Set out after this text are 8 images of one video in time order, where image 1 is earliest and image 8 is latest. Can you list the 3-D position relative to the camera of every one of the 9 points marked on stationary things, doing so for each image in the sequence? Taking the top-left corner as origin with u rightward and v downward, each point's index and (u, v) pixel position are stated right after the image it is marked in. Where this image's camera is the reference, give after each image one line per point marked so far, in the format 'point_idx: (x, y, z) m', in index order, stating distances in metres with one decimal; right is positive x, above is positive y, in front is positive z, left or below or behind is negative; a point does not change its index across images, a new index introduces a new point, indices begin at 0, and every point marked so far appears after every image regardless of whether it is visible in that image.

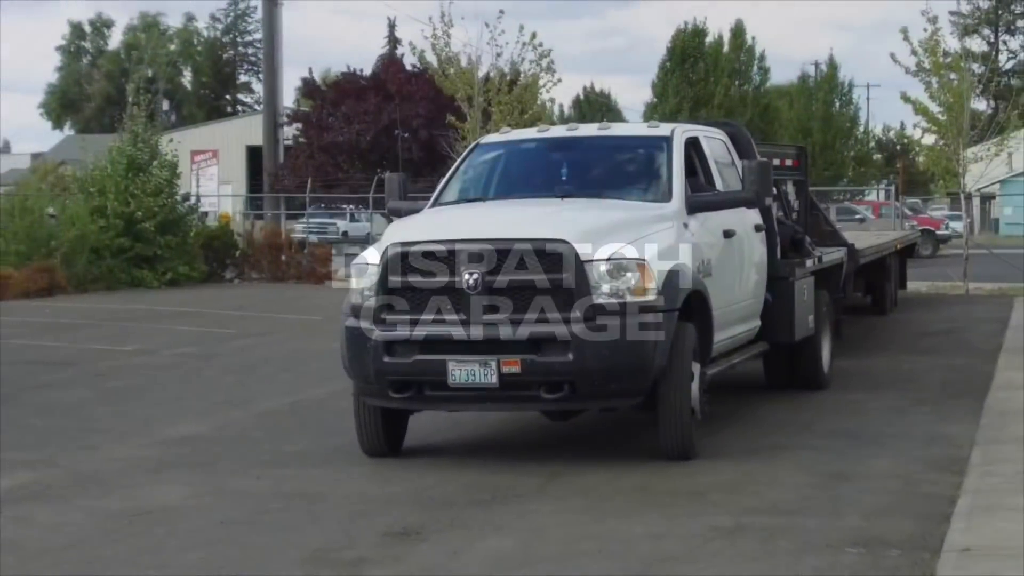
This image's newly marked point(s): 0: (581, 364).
0: (+0.9, -0.9, +6.1) m
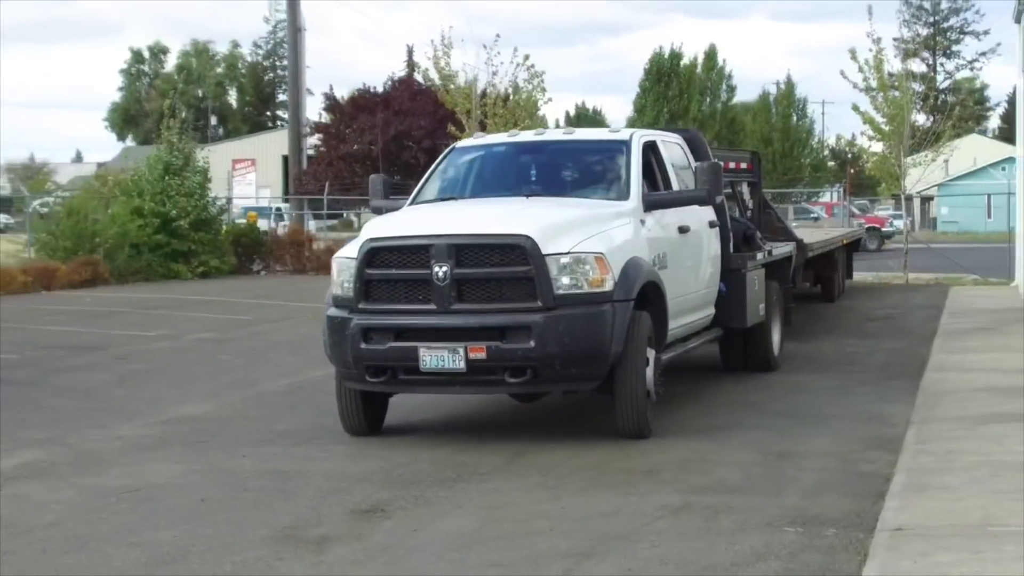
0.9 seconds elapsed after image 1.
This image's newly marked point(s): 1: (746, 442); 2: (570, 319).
0: (+0.4, -0.8, +6.6) m
1: (+3.3, -2.2, +7.0) m
2: (+0.8, -0.4, +6.6) m
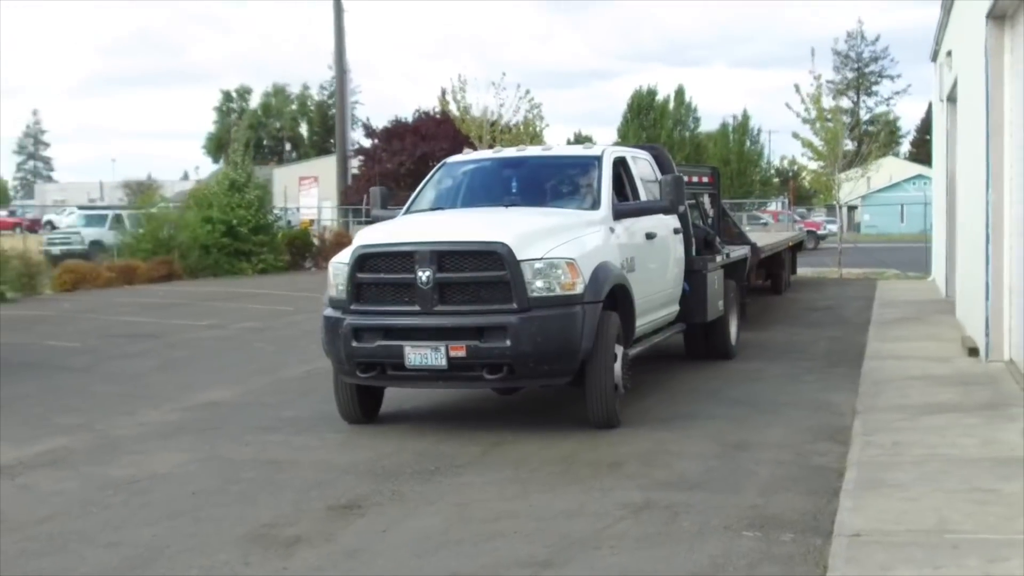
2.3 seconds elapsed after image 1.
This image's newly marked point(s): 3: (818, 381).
0: (0.0, -0.9, +7.1) m
1: (+2.9, -2.3, +7.5) m
2: (+0.4, -0.5, +7.1) m
3: (+6.9, -2.1, +11.3) m
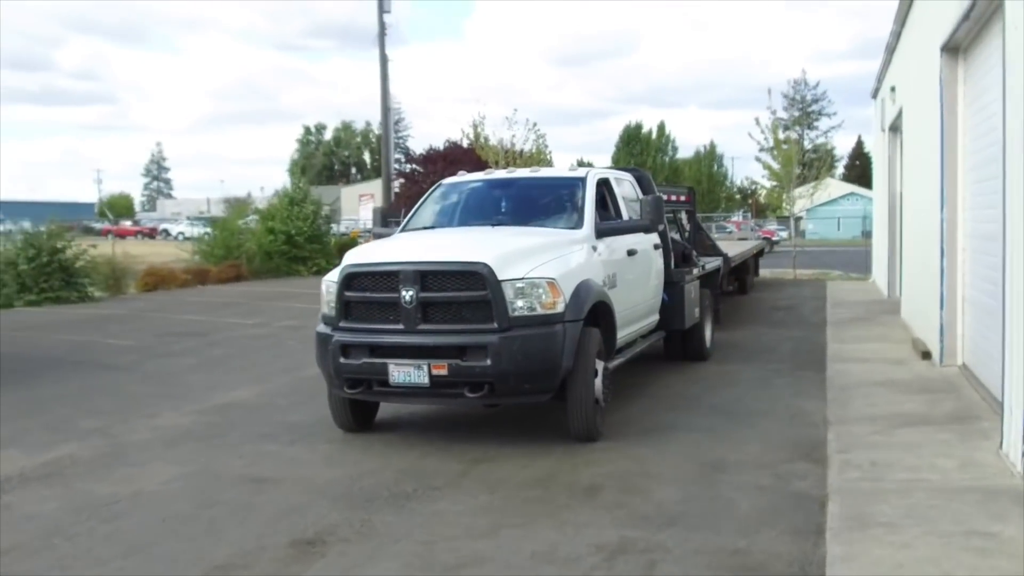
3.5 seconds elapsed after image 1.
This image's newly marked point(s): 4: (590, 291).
0: (-0.2, -1.2, +7.2) m
1: (+2.6, -2.5, +7.7) m
2: (+0.2, -0.8, +7.2) m
3: (+6.5, -2.4, +11.7) m
4: (+1.2, -0.1, +8.0) m
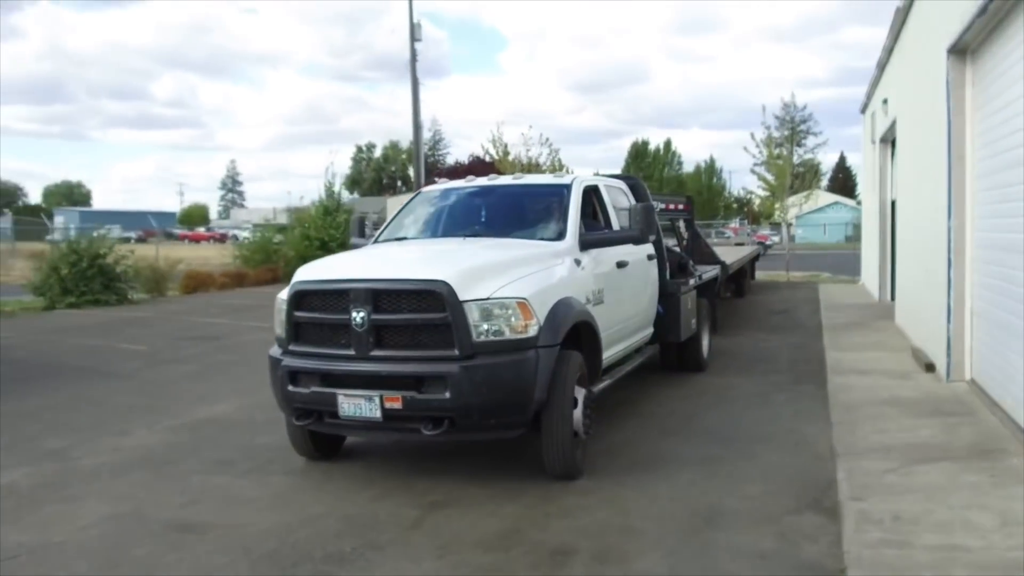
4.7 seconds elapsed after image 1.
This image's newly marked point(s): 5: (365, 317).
0: (-0.7, -1.4, +6.3) m
1: (+2.2, -2.8, +6.8) m
2: (-0.3, -1.0, +6.3) m
3: (+6.1, -2.7, +10.8) m
4: (+0.8, -0.3, +7.1) m
5: (-1.9, -0.4, +6.6) m
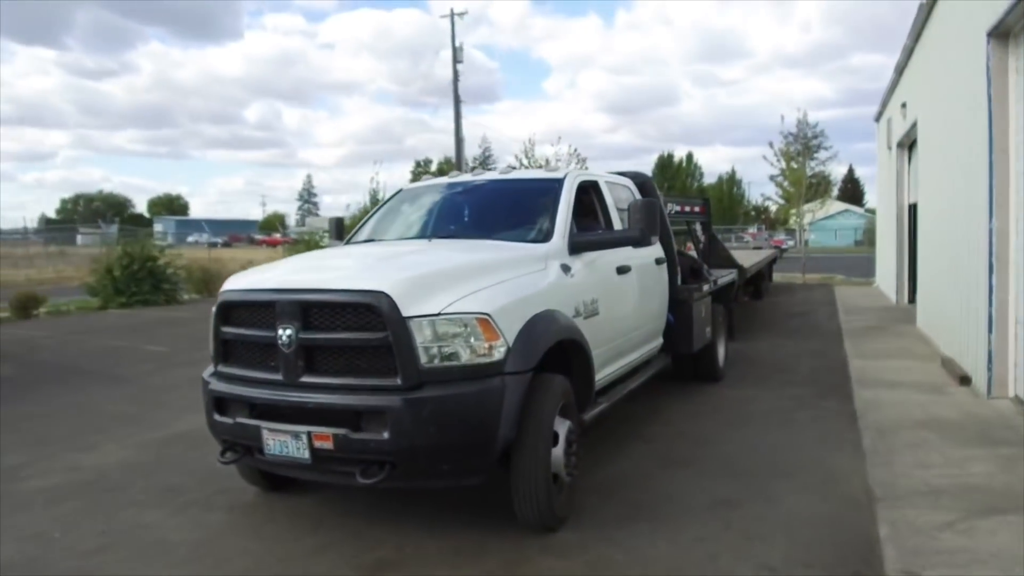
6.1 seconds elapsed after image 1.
0: (-1.1, -1.6, +5.1) m
1: (+1.8, -2.9, +5.5) m
2: (-0.7, -1.2, +5.1) m
3: (+5.8, -2.8, +9.4) m
4: (+0.4, -0.5, +5.9) m
5: (-2.3, -0.5, +5.4) m
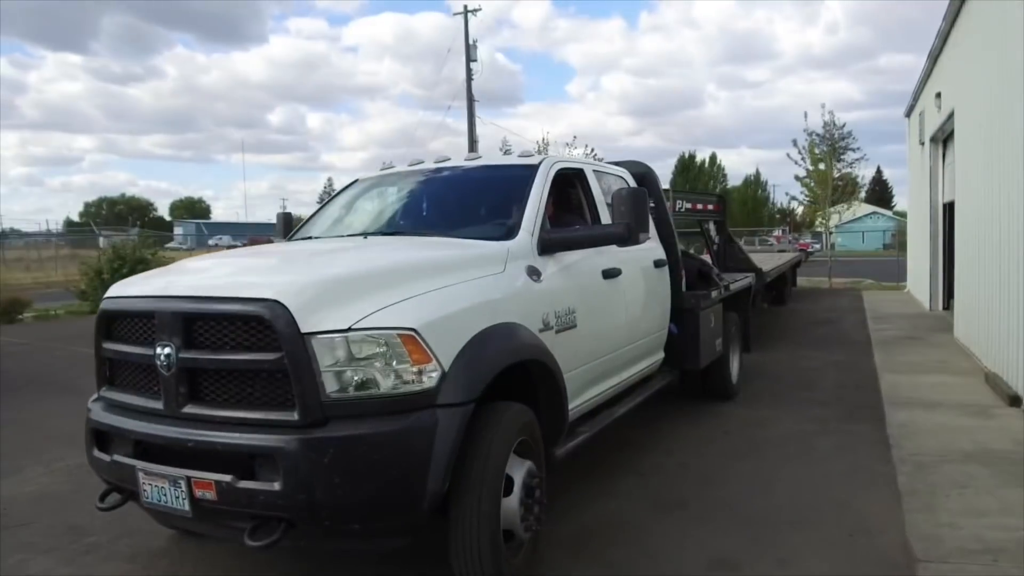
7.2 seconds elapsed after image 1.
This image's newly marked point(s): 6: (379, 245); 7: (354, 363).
0: (-1.6, -1.6, +4.0) m
1: (+1.2, -3.0, +4.3) m
2: (-1.3, -1.2, +4.0) m
3: (+5.4, -3.0, +8.0) m
4: (-0.2, -0.6, +4.7) m
5: (-2.9, -0.6, +4.3) m
6: (-1.5, +0.5, +5.7) m
7: (-1.2, -0.6, +4.1) m
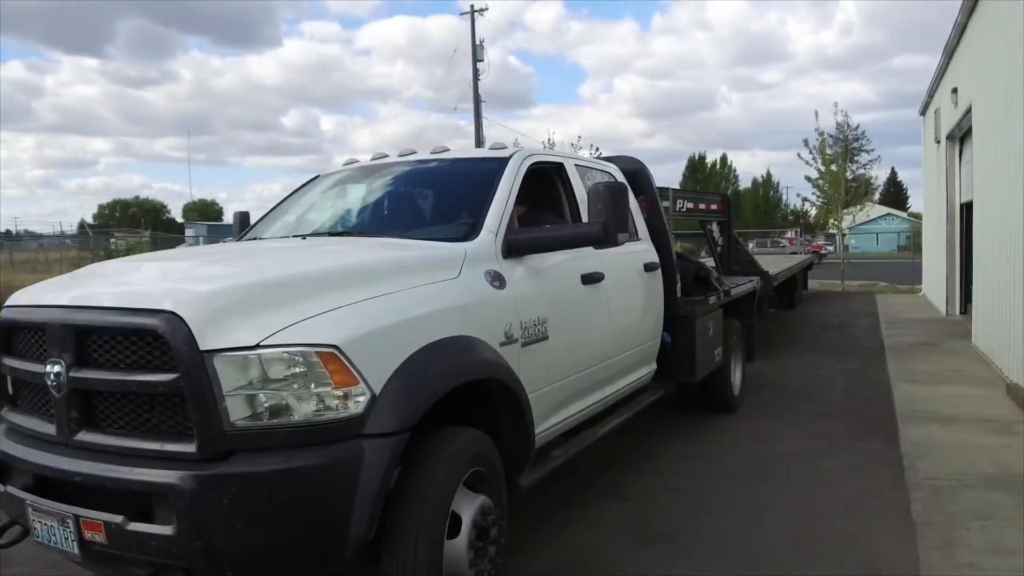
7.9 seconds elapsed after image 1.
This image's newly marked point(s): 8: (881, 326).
0: (-2.1, -1.7, +3.4) m
1: (+0.8, -3.1, +3.6) m
2: (-1.7, -1.3, +3.4) m
3: (+5.0, -3.1, +7.3) m
4: (-0.6, -0.7, +4.1) m
5: (-3.3, -0.6, +3.8) m
6: (-1.9, +0.4, +5.2) m
7: (-1.7, -0.7, +3.5) m
8: (+13.3, -1.5, +18.1) m
